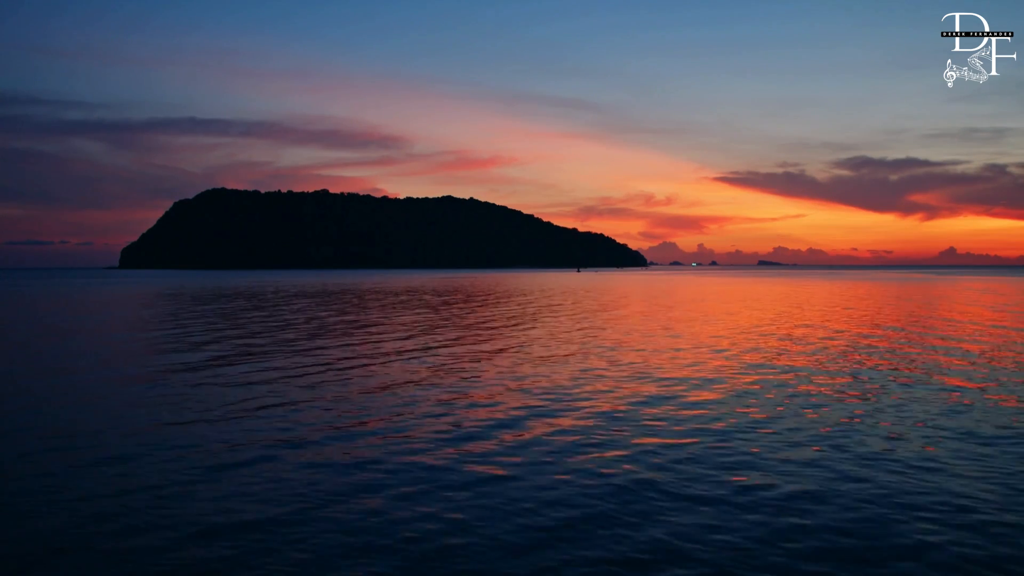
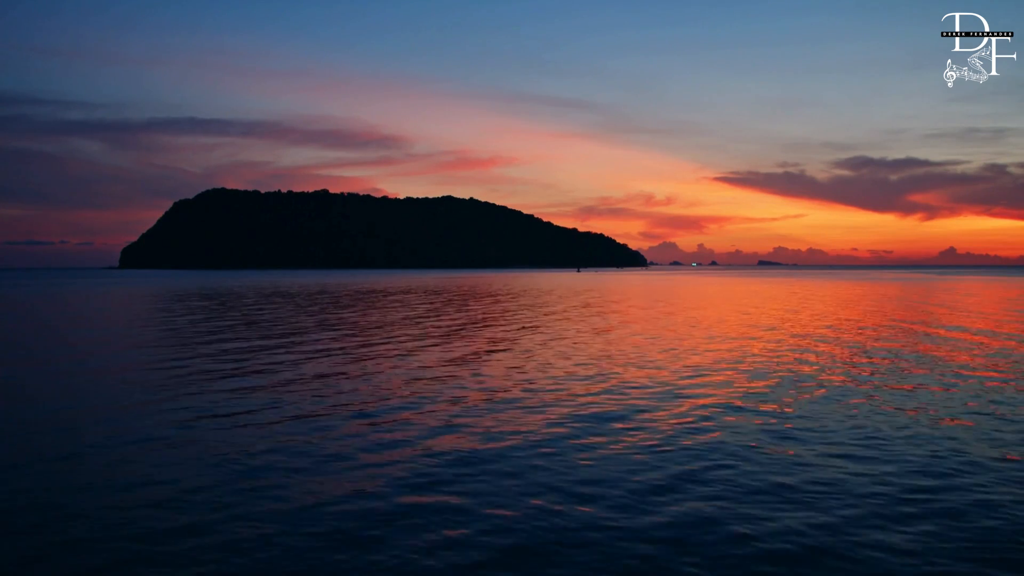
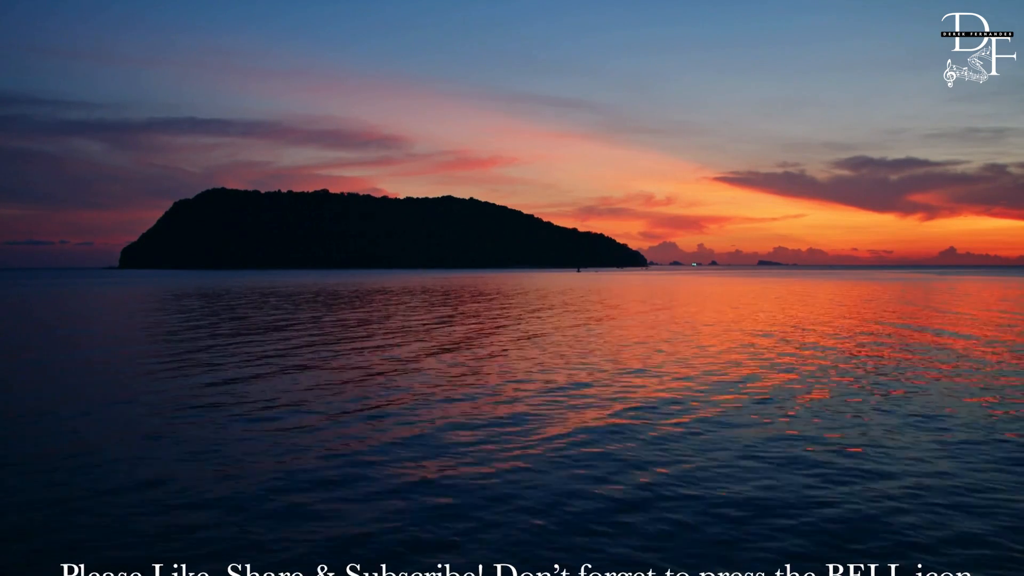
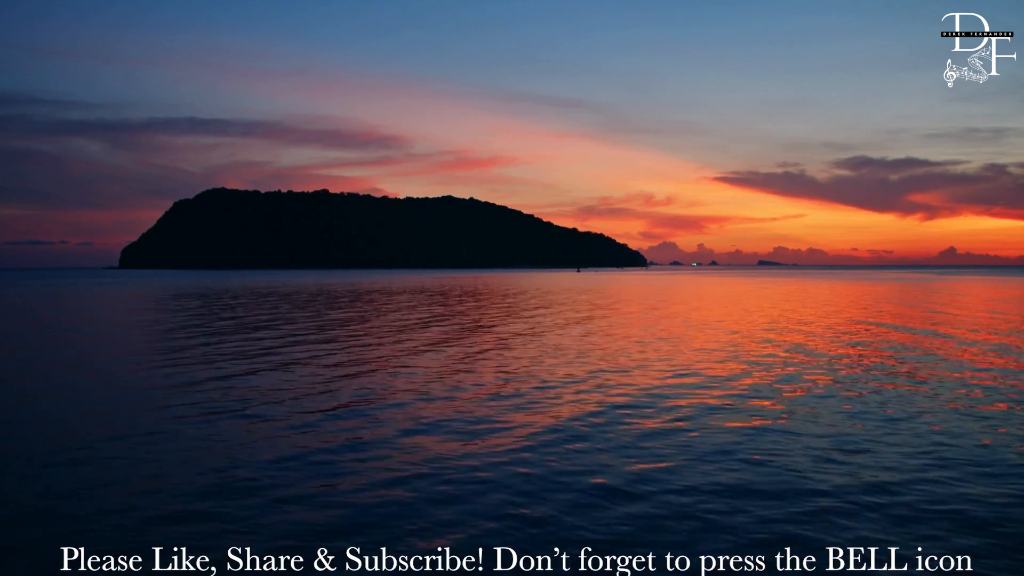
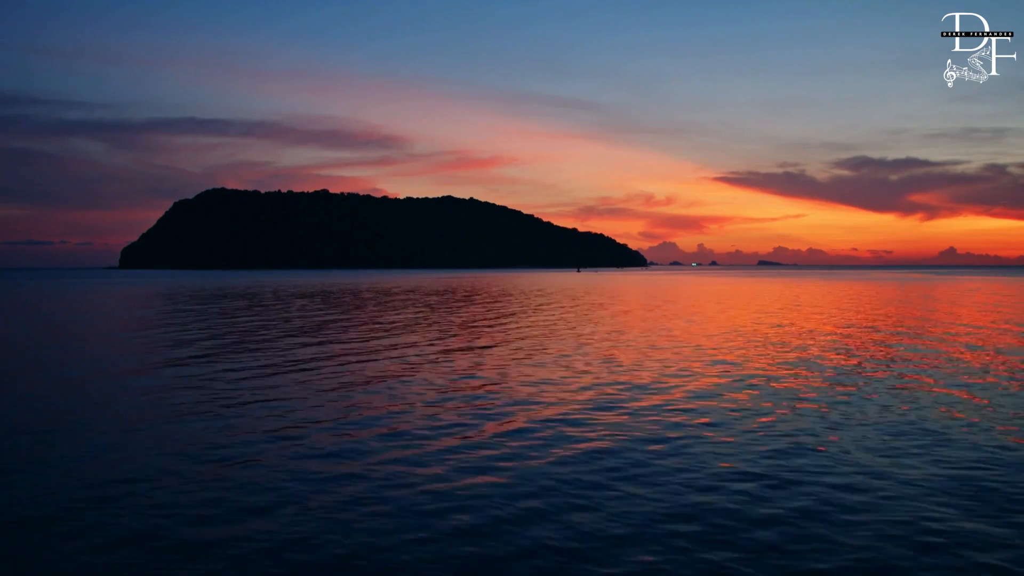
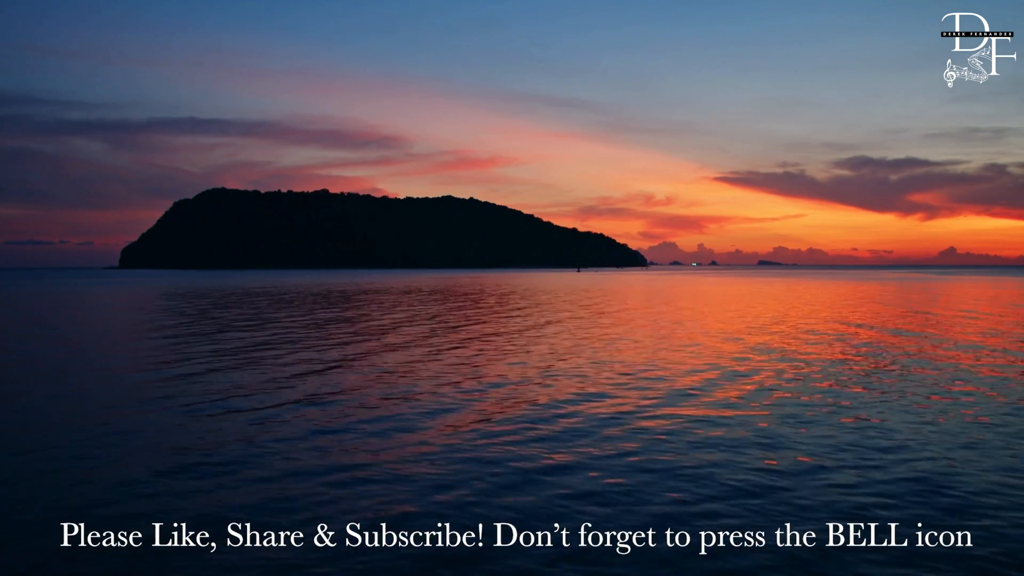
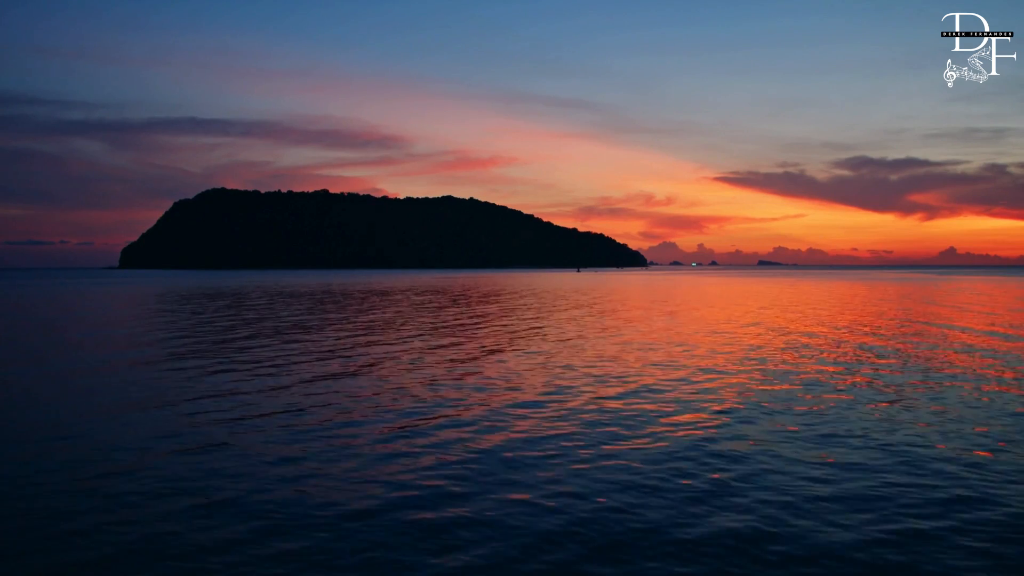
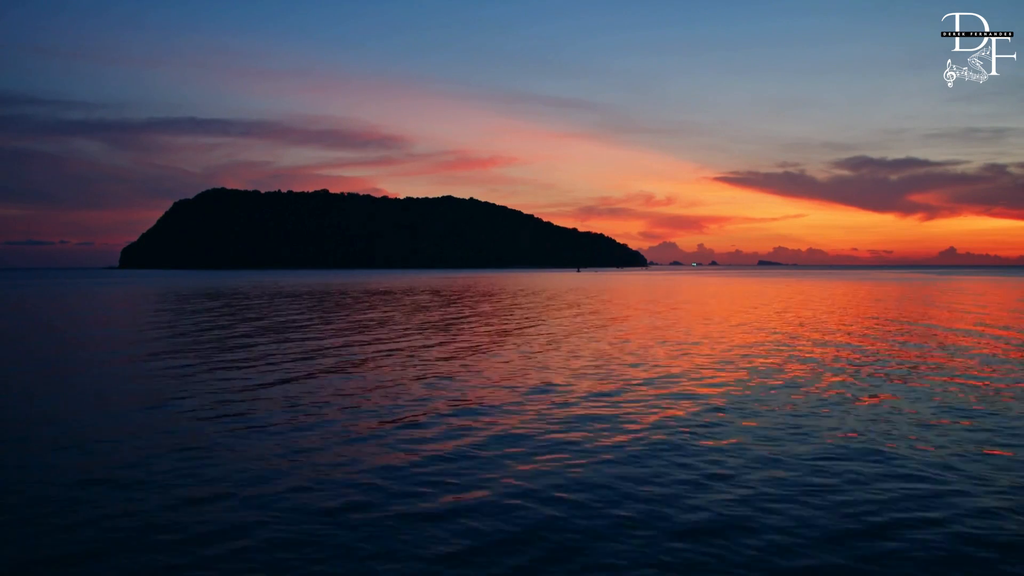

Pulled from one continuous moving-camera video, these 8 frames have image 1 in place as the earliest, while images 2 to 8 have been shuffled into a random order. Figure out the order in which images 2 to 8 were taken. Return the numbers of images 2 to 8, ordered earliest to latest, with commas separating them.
5, 7, 8, 2, 3, 4, 6
